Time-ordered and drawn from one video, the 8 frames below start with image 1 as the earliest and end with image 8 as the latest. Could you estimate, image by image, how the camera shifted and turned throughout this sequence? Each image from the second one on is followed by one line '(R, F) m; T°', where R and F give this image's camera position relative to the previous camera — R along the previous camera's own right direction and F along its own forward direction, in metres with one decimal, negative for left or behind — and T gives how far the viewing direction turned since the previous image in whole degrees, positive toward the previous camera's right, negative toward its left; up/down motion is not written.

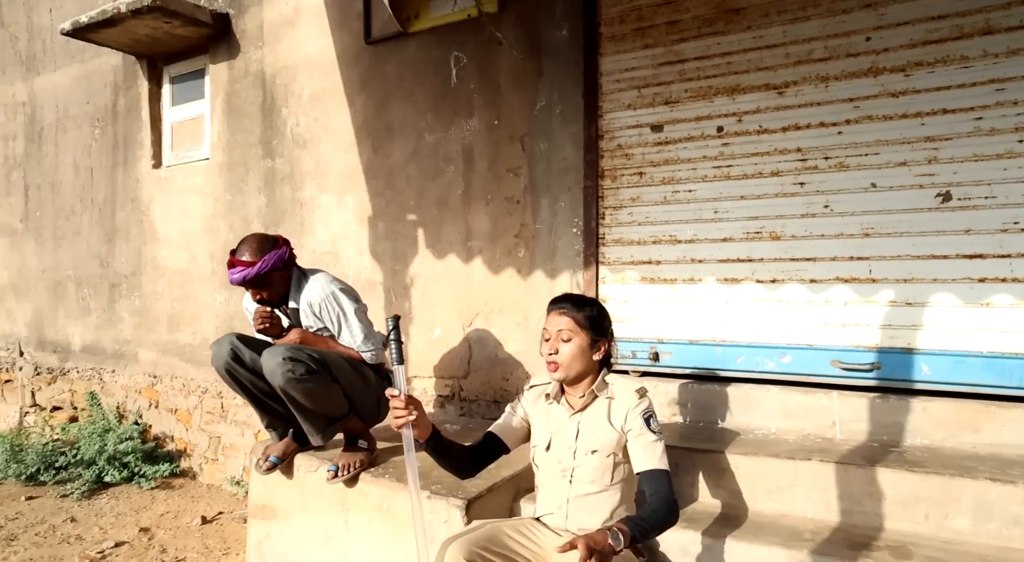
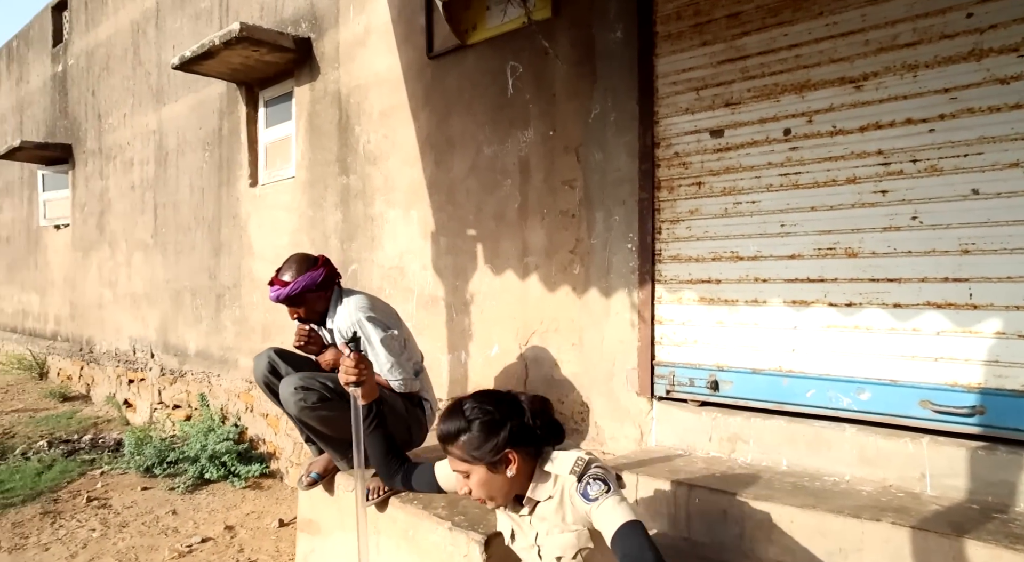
(+0.4, +0.2) m; -12°
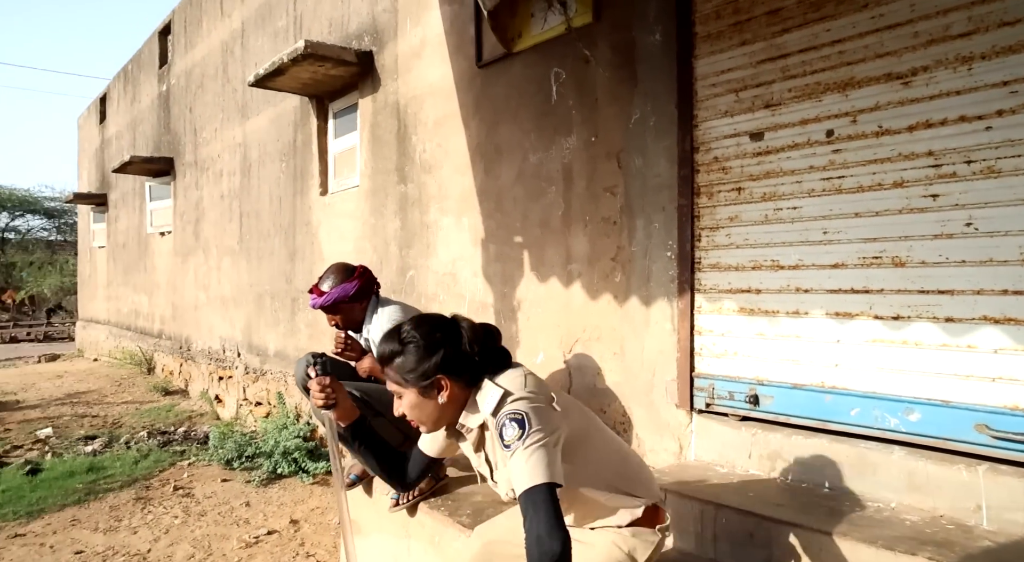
(+0.3, 0.0) m; -8°
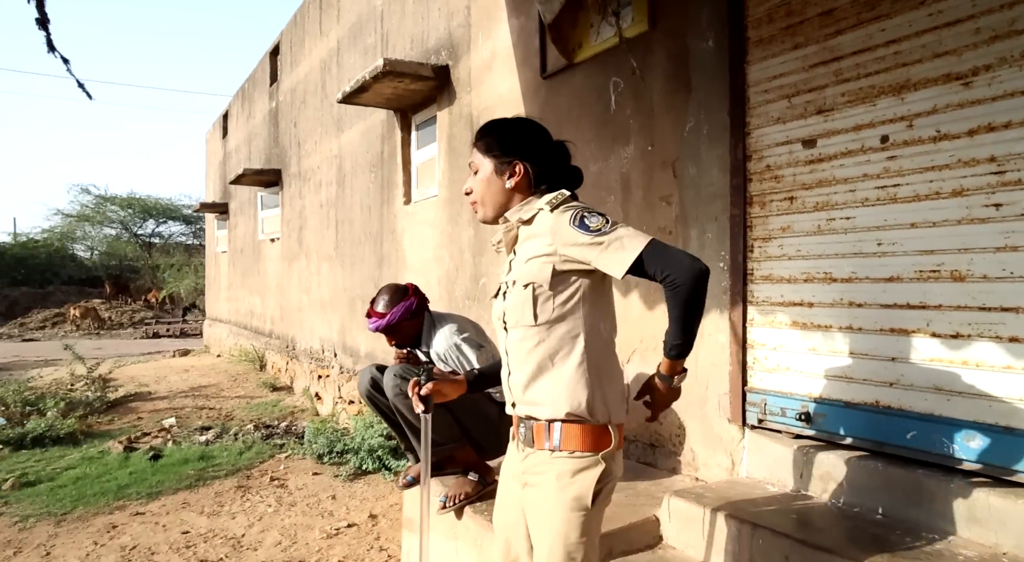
(+0.3, 0.0) m; -9°
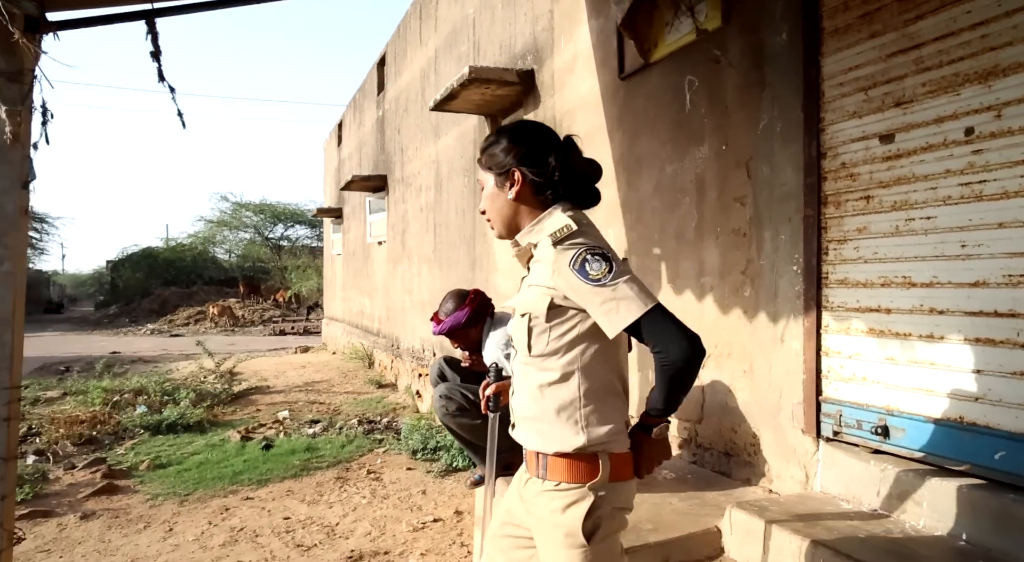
(+0.2, 0.0) m; -9°
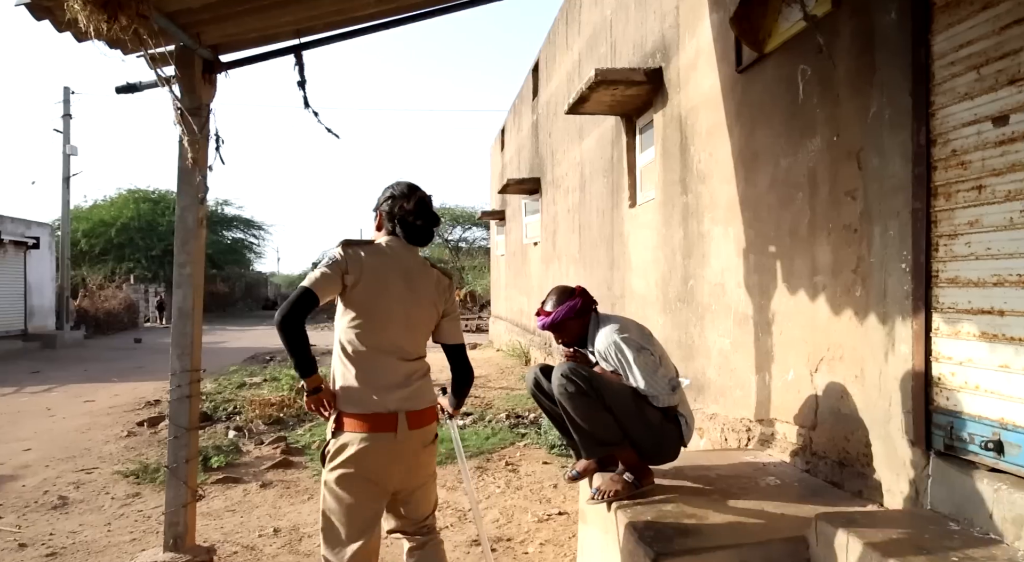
(+0.4, -0.1) m; -15°
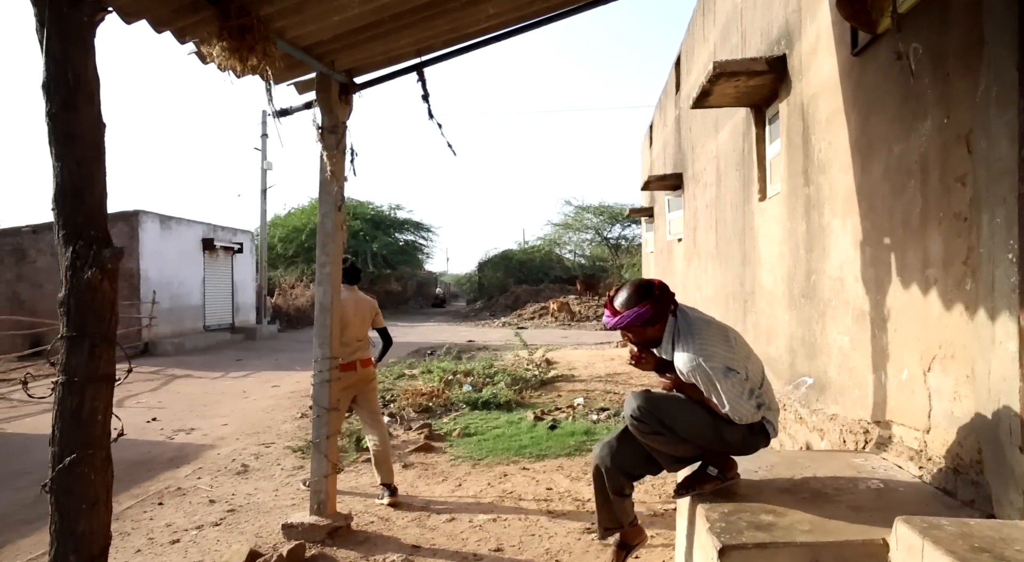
(+0.4, -0.1) m; -14°
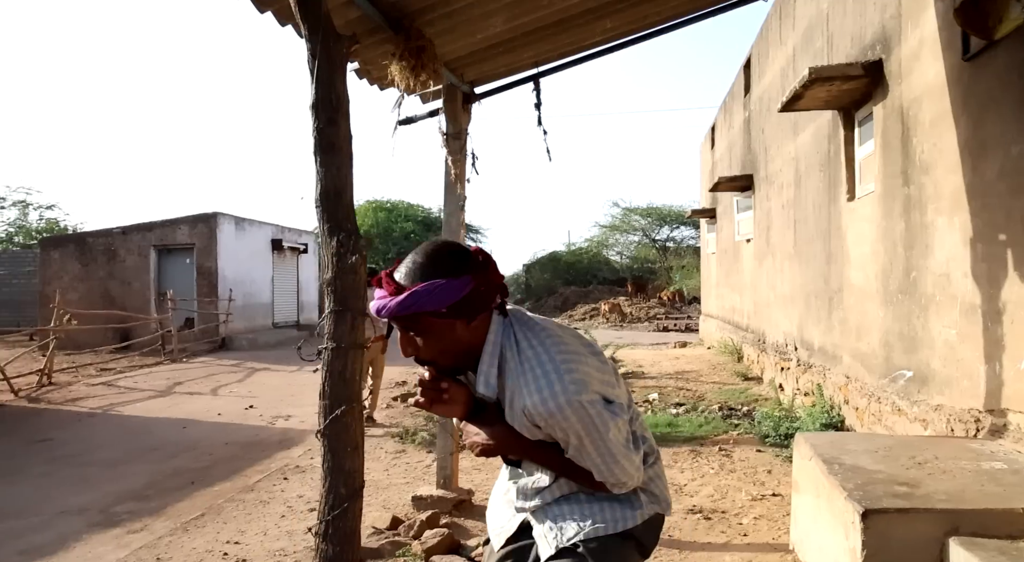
(-0.5, -0.3) m; -3°
